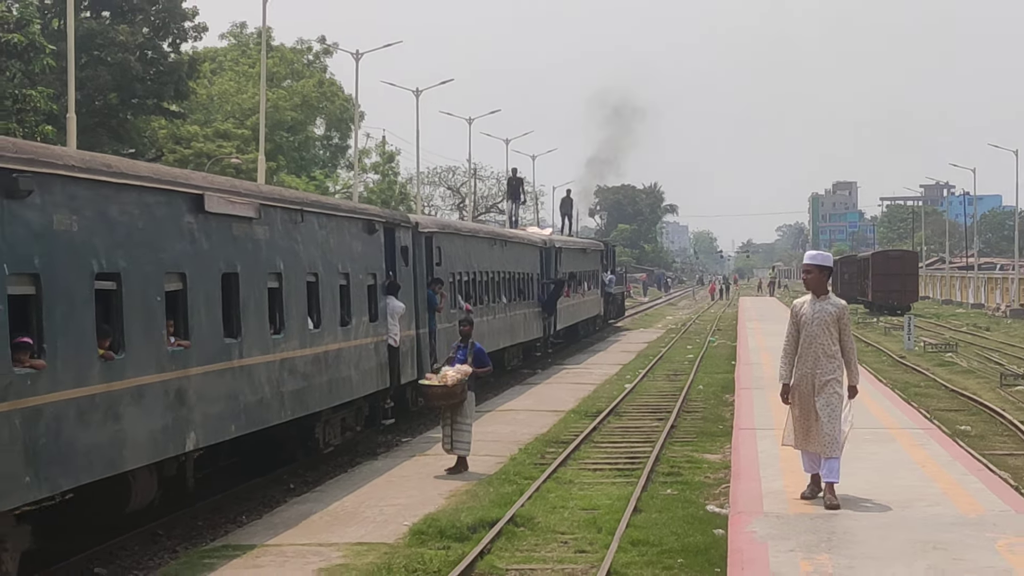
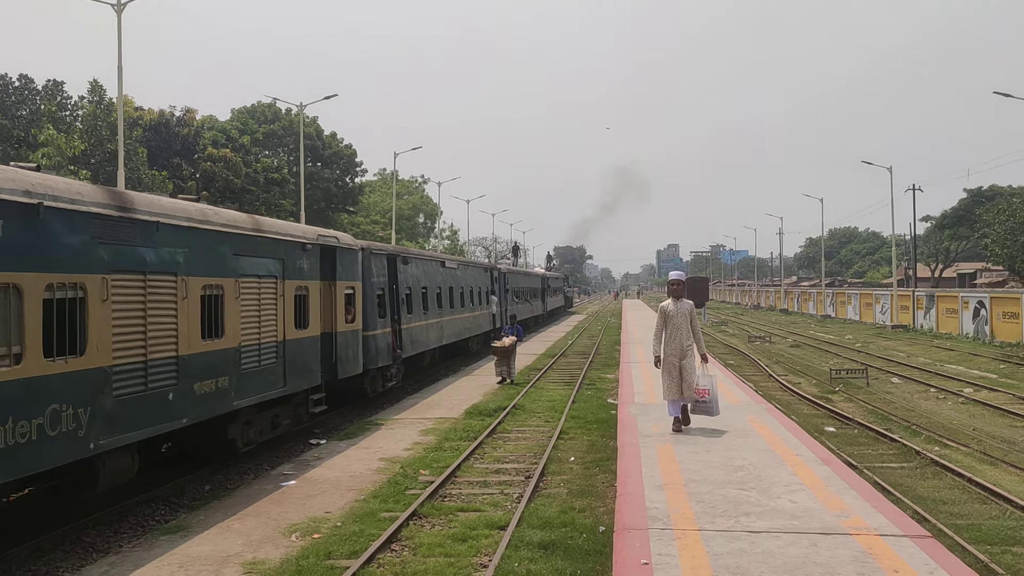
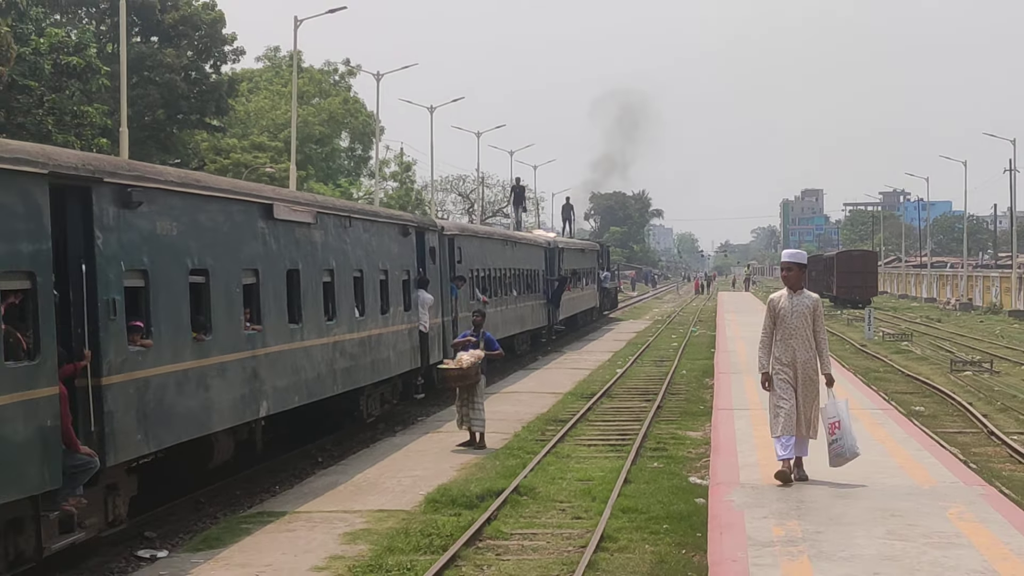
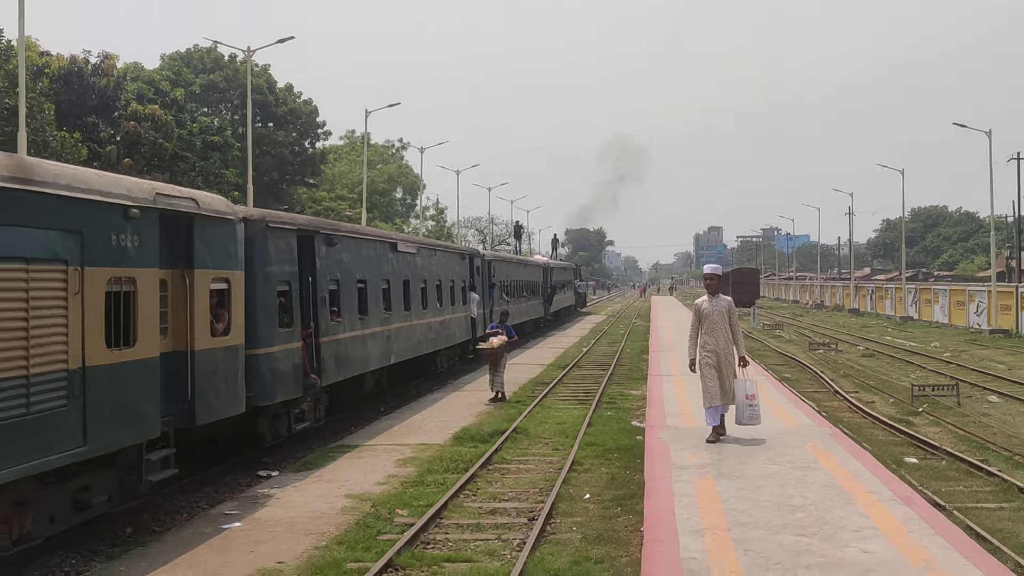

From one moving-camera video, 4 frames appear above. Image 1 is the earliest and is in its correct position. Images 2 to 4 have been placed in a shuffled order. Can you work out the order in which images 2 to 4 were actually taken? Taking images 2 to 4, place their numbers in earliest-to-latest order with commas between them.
3, 4, 2
